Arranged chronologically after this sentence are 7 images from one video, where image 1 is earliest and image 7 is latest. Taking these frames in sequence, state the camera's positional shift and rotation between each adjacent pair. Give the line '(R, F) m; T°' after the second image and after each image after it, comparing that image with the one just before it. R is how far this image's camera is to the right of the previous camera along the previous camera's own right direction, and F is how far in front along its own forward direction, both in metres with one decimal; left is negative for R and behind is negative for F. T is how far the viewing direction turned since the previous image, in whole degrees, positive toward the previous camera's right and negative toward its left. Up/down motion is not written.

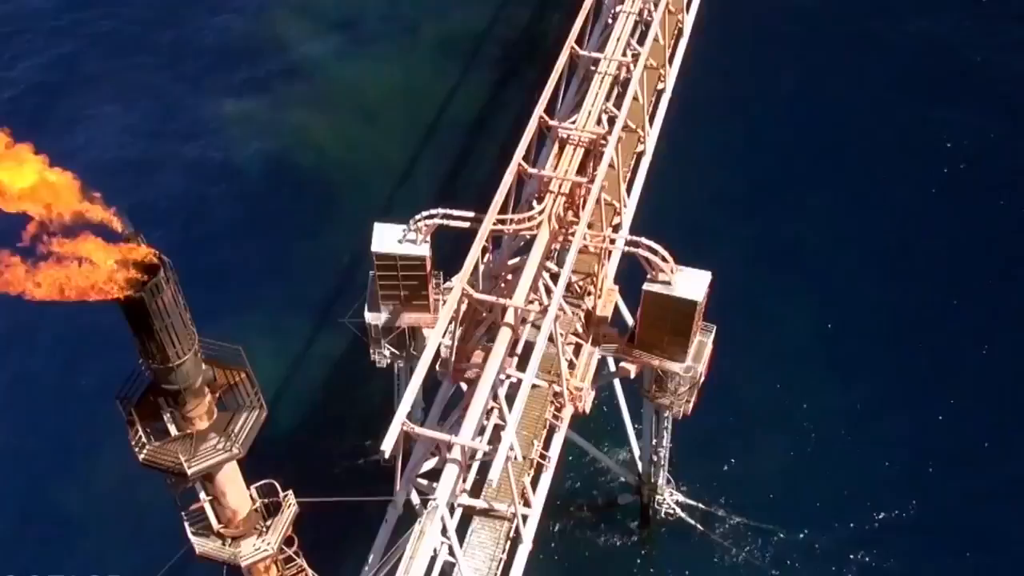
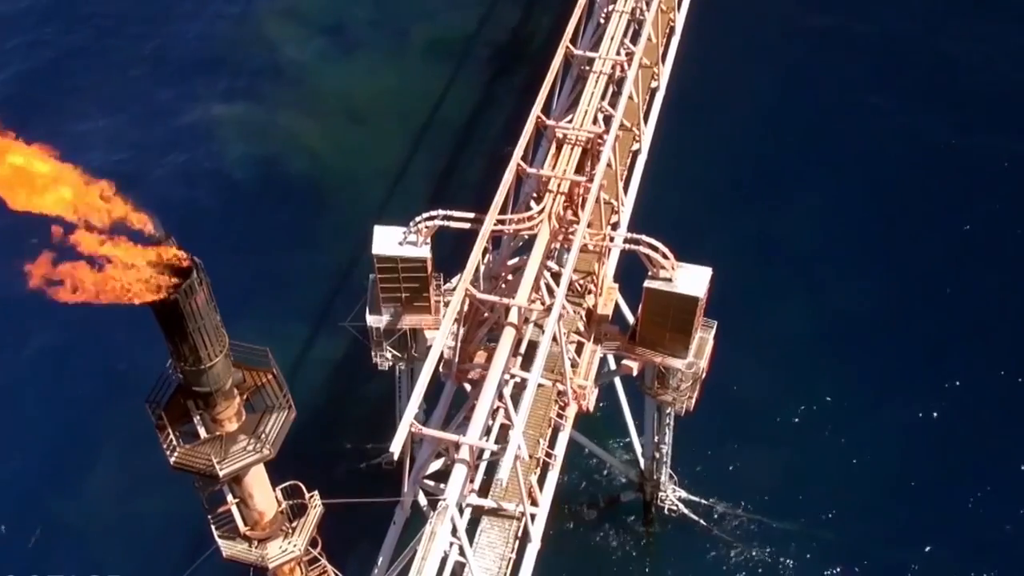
(-0.4, -0.1) m; +1°
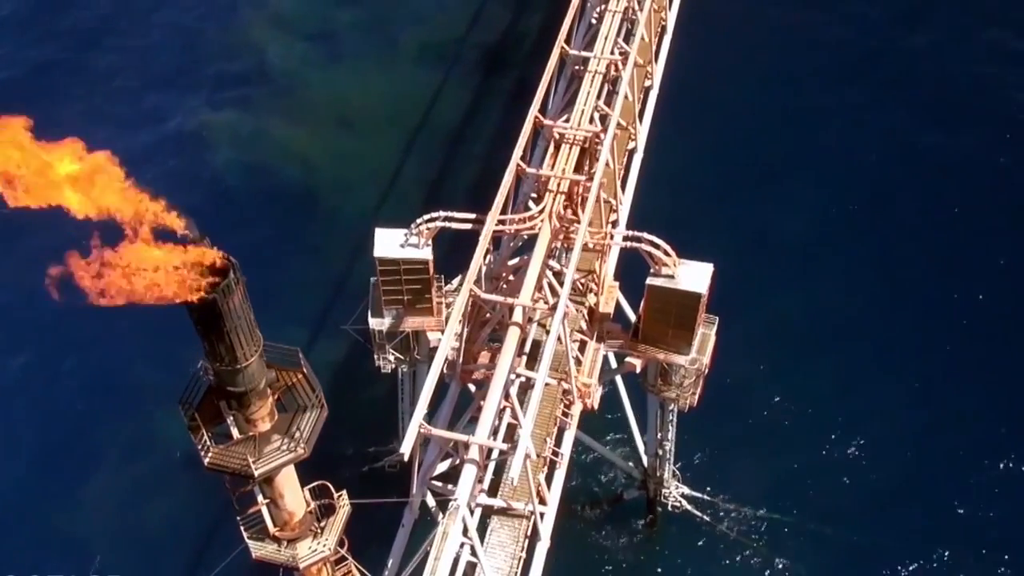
(-0.5, 0.0) m; +1°
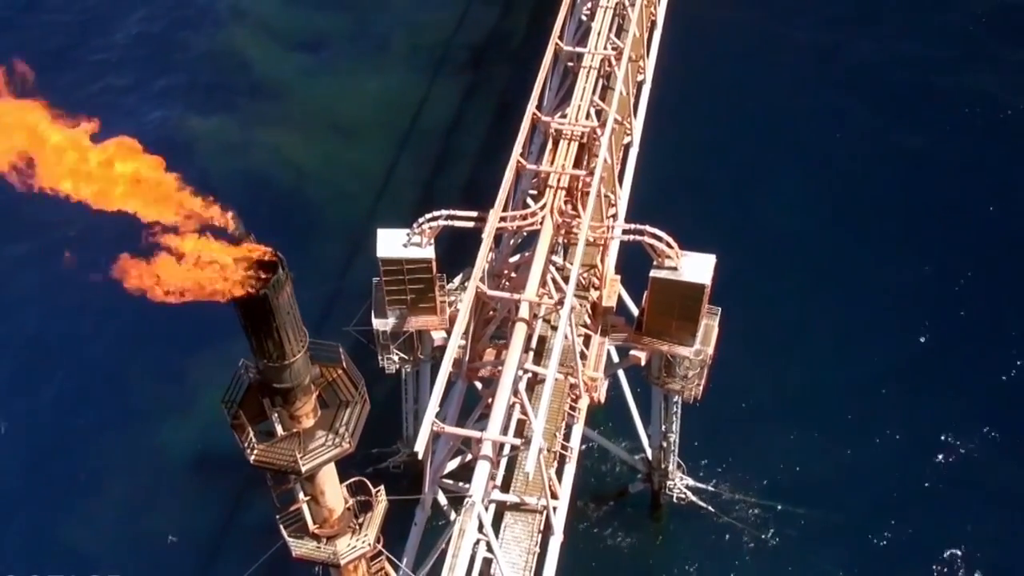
(-0.6, -0.1) m; +1°
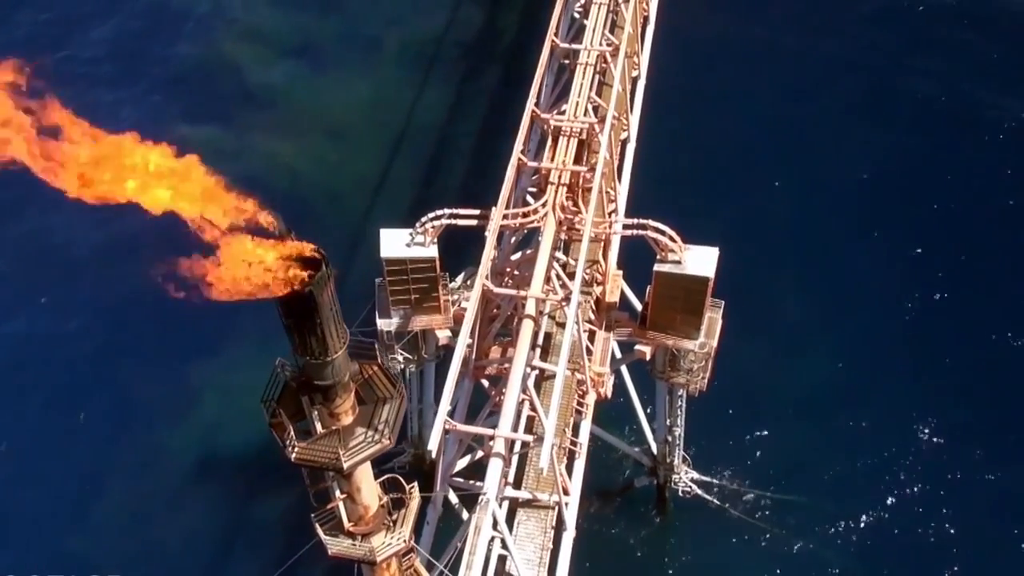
(-0.6, 0.0) m; +1°
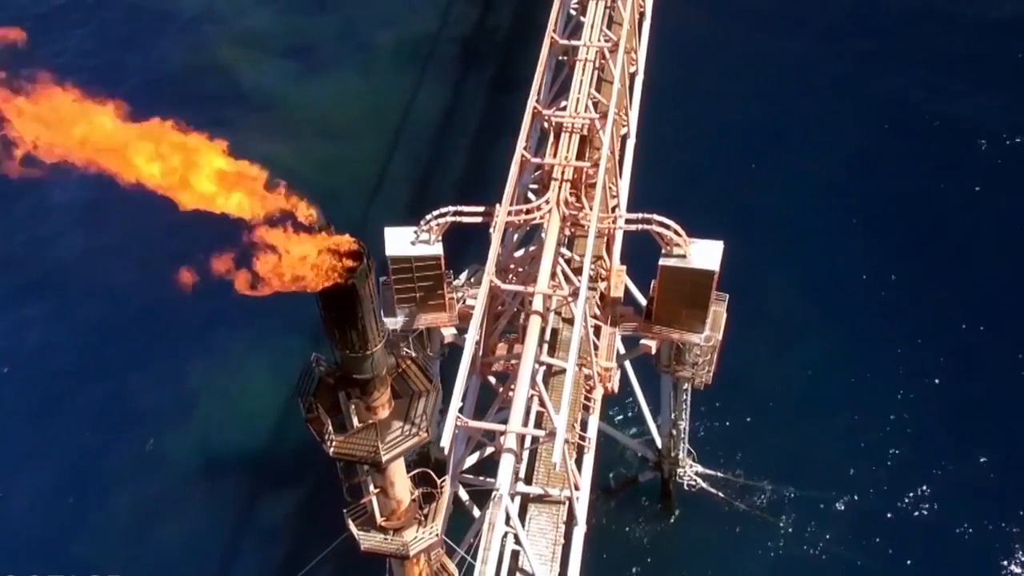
(-0.5, 0.0) m; +1°
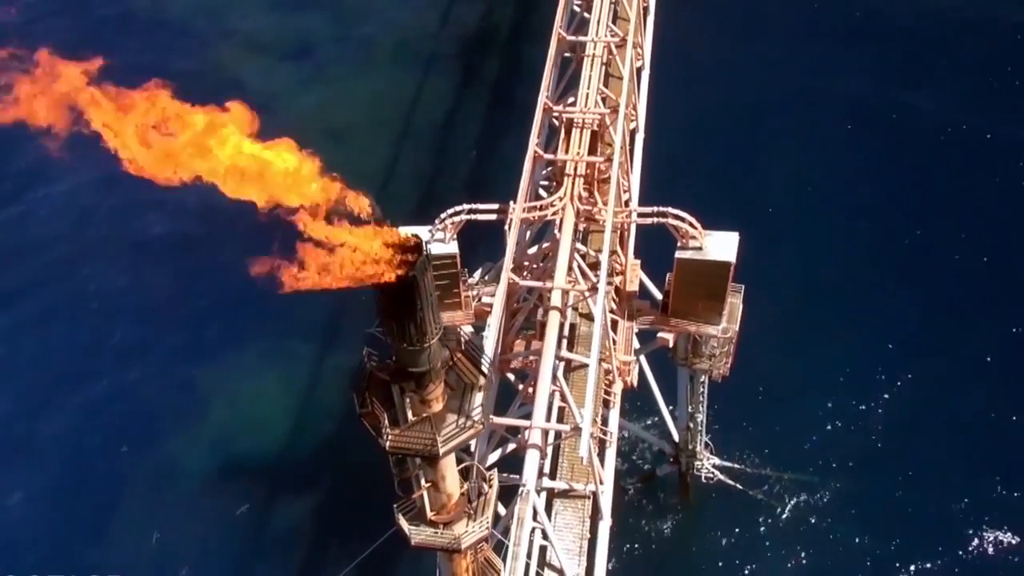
(-0.6, 0.0) m; 0°
